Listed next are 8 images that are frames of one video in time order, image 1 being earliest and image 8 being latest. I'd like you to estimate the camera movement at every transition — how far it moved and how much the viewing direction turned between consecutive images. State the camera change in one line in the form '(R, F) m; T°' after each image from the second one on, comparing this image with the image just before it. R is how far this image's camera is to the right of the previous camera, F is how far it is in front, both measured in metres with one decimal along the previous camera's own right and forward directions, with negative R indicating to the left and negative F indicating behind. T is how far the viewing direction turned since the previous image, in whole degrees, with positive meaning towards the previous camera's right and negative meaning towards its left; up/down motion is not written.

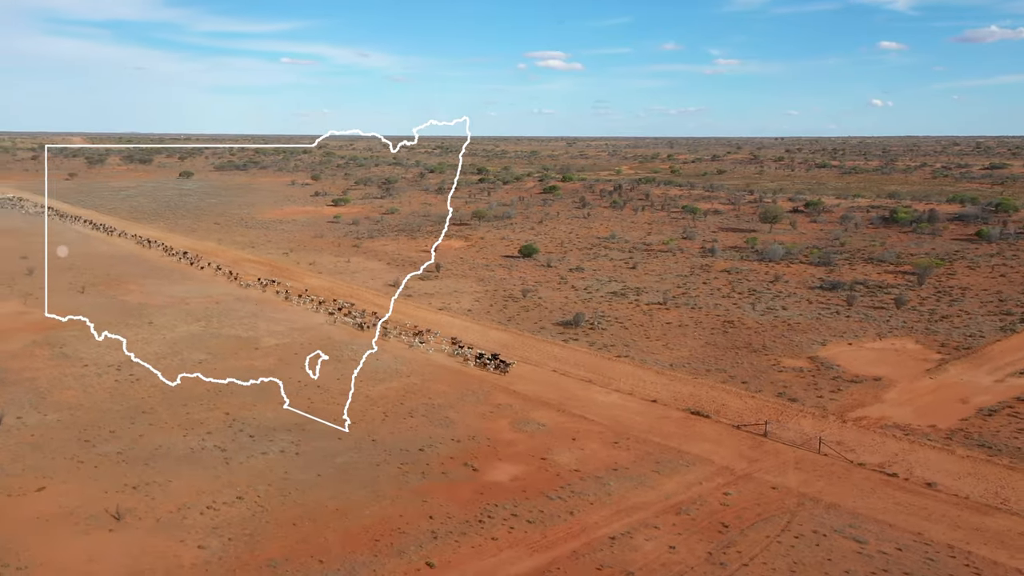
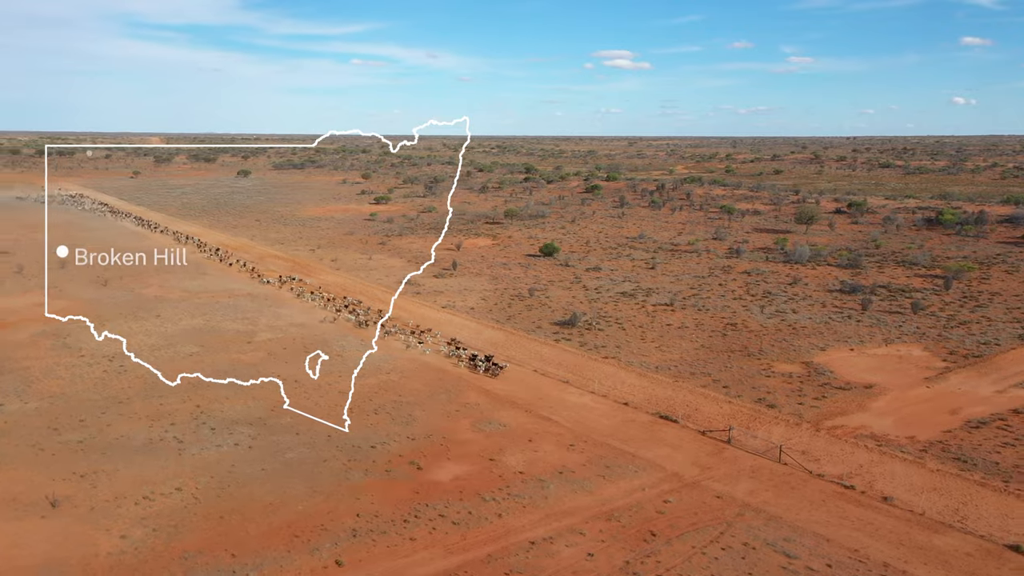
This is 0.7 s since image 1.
(+1.7, +0.2) m; -4°
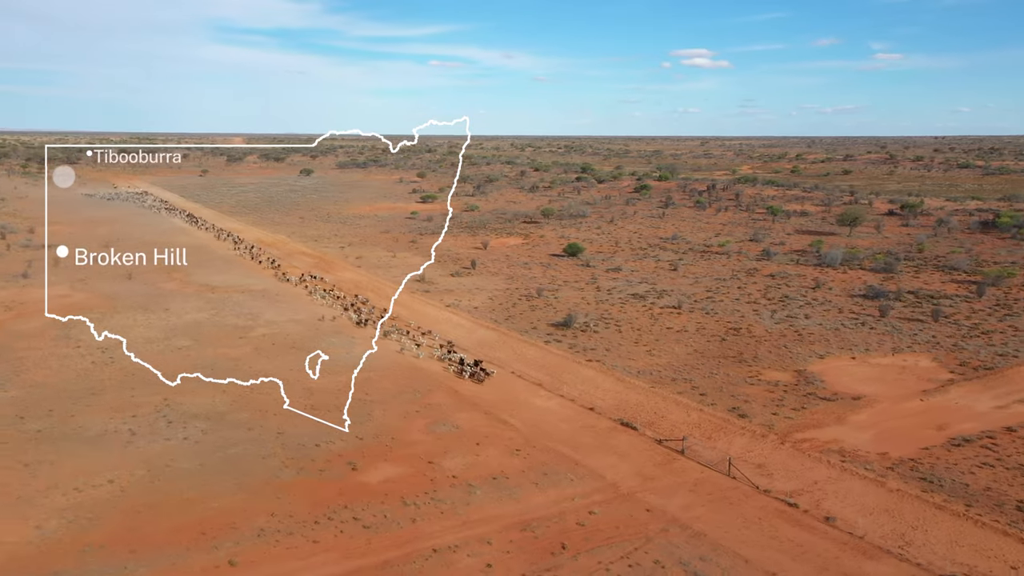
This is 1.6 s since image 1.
(+1.9, +0.4) m; -5°
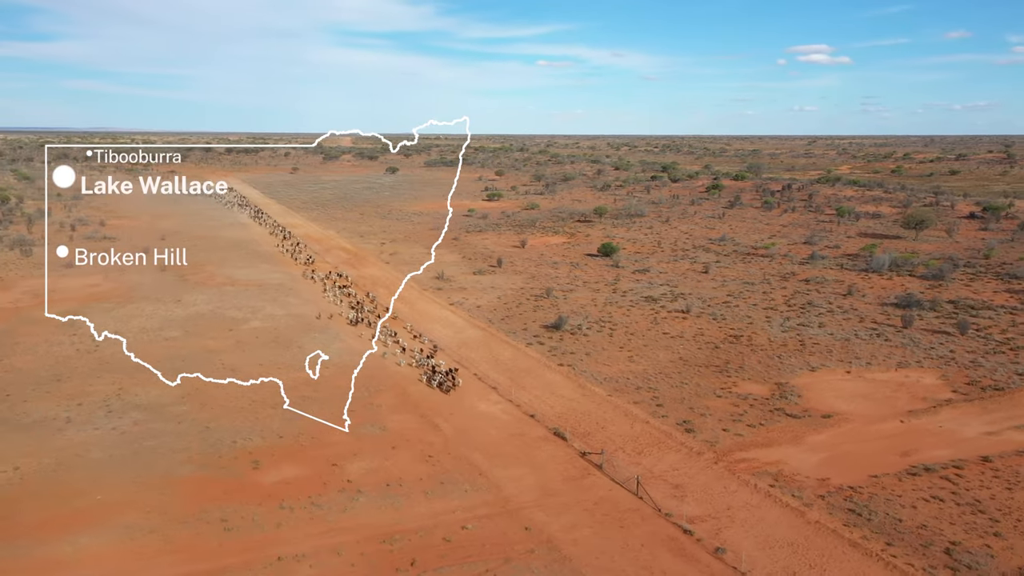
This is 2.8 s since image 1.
(+2.7, +0.8) m; -7°
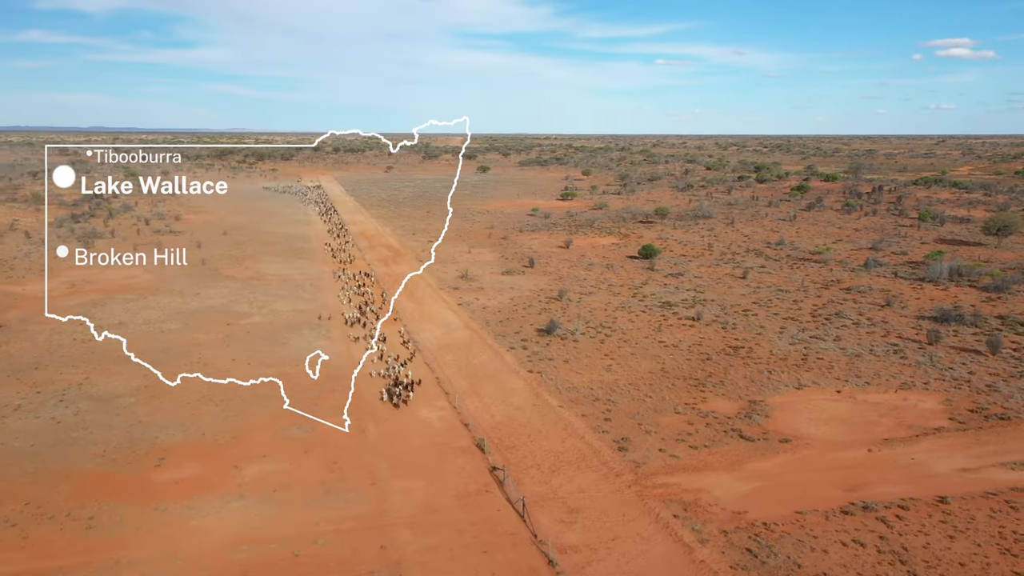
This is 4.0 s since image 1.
(+2.8, +0.9) m; -7°
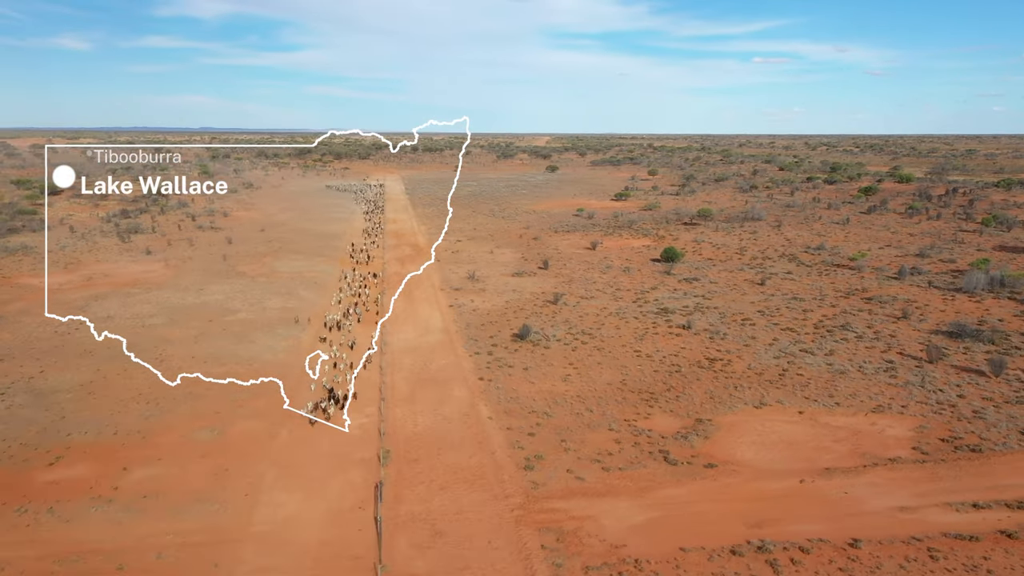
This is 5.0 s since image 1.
(+2.5, +0.9) m; -6°
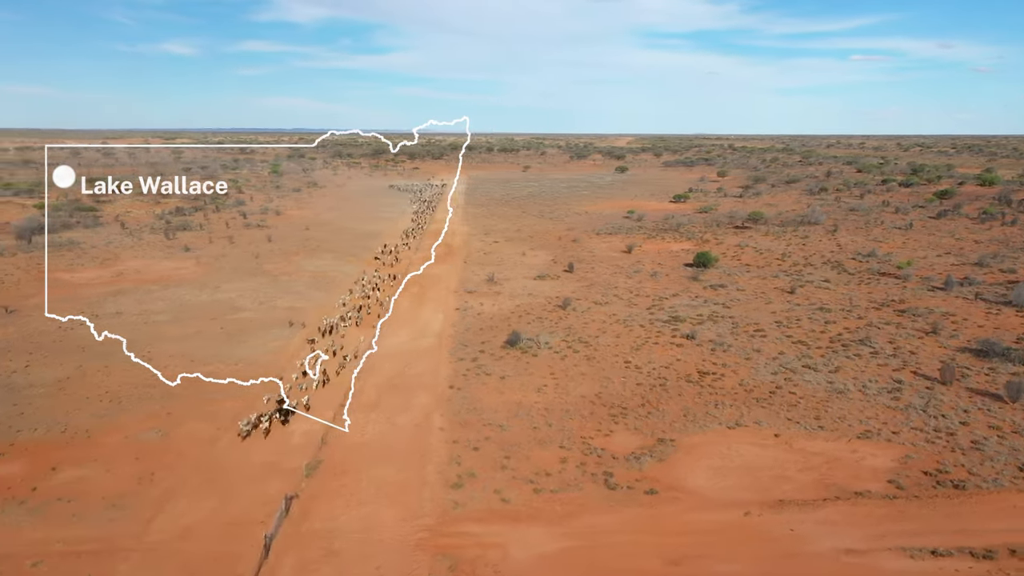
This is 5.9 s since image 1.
(+2.0, +0.7) m; -6°
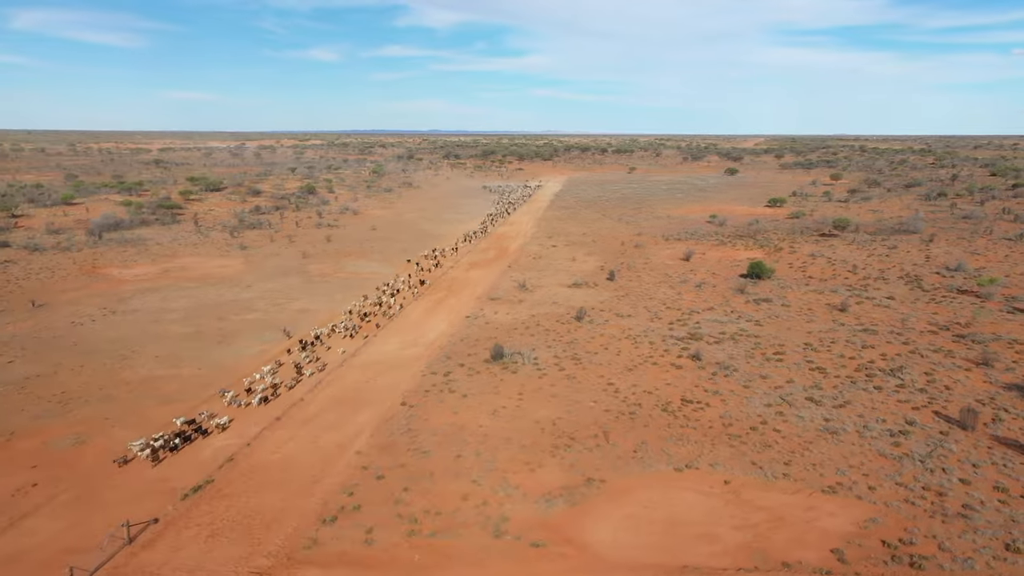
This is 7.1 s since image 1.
(+2.8, +1.4) m; -8°
